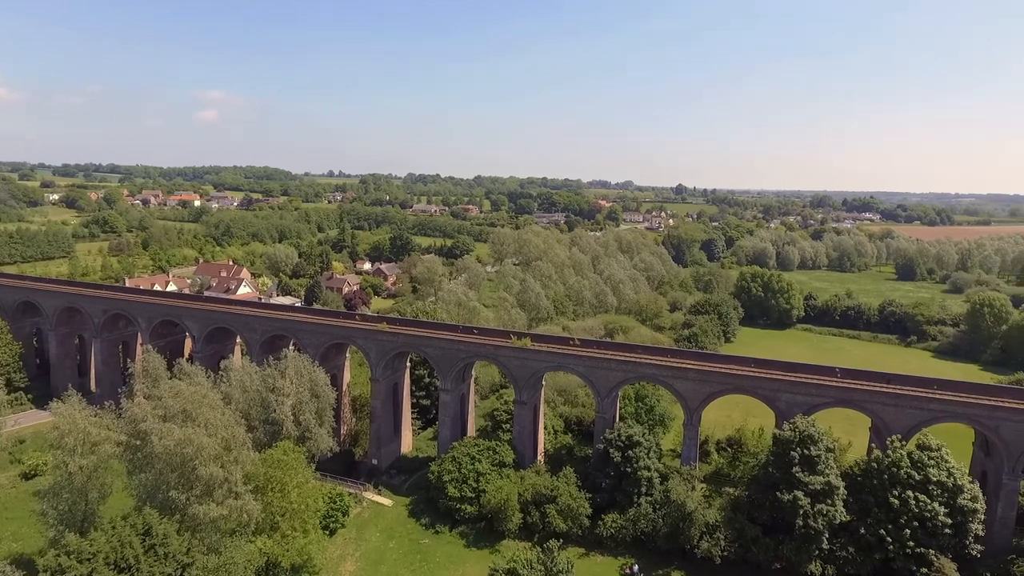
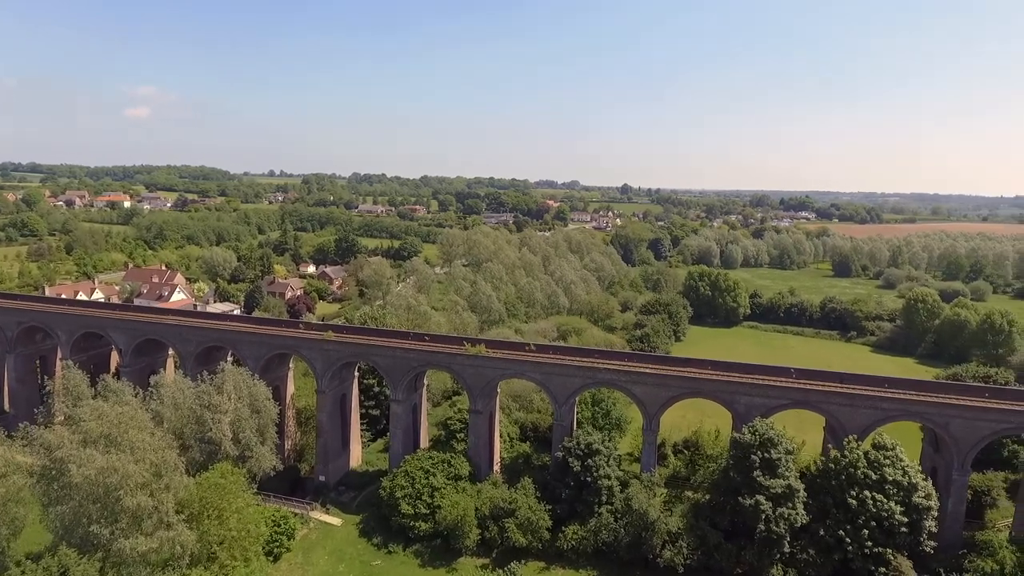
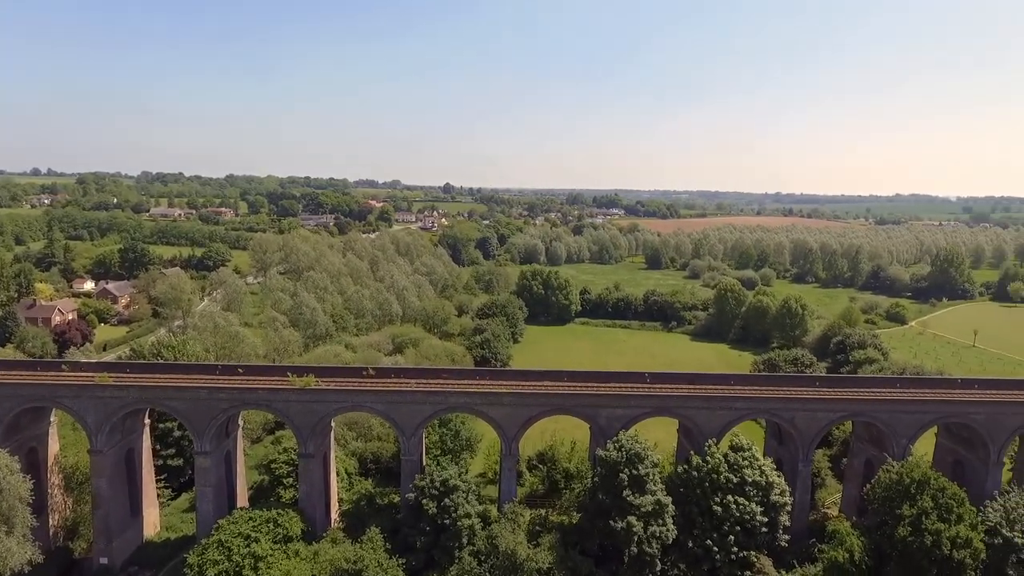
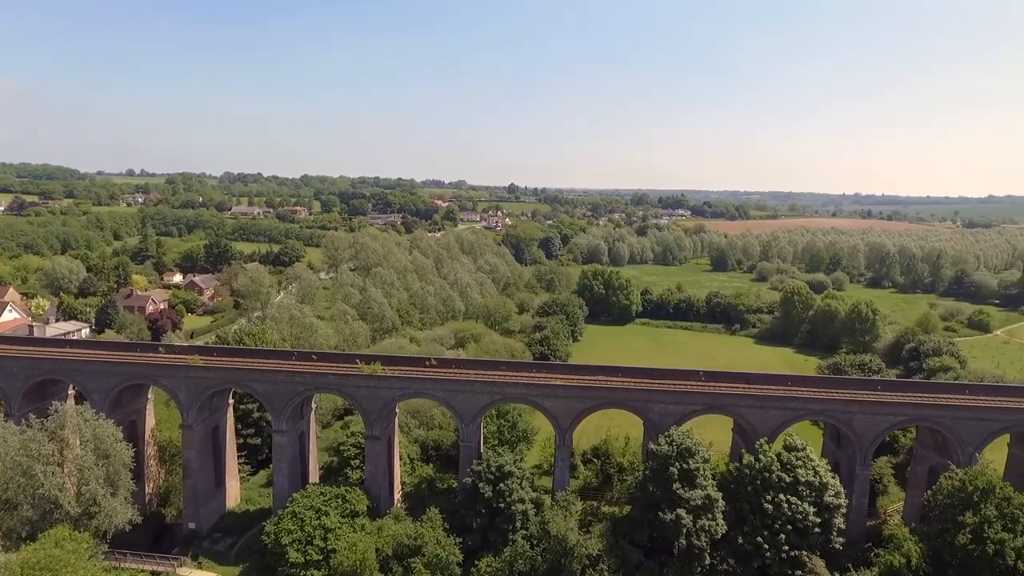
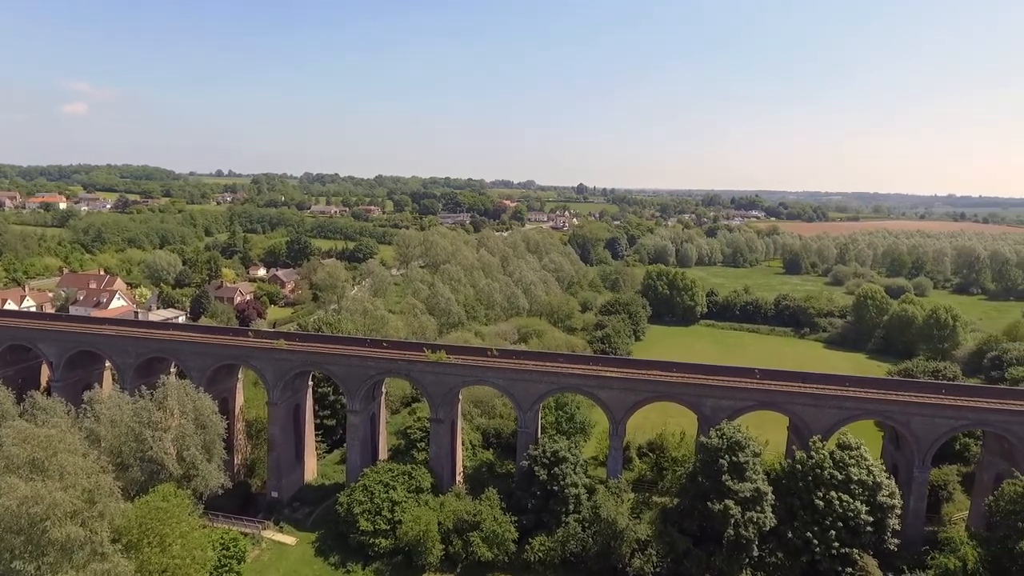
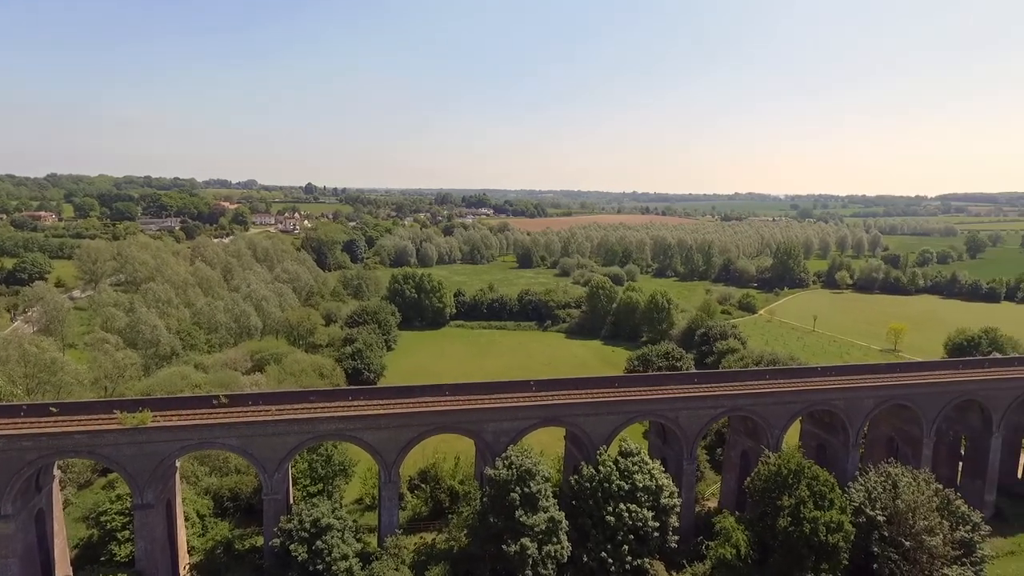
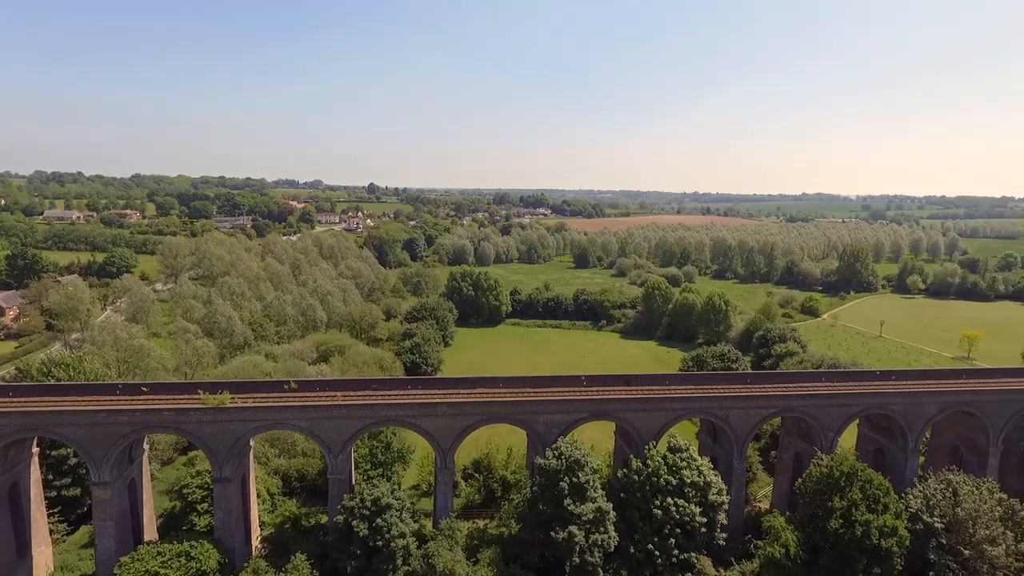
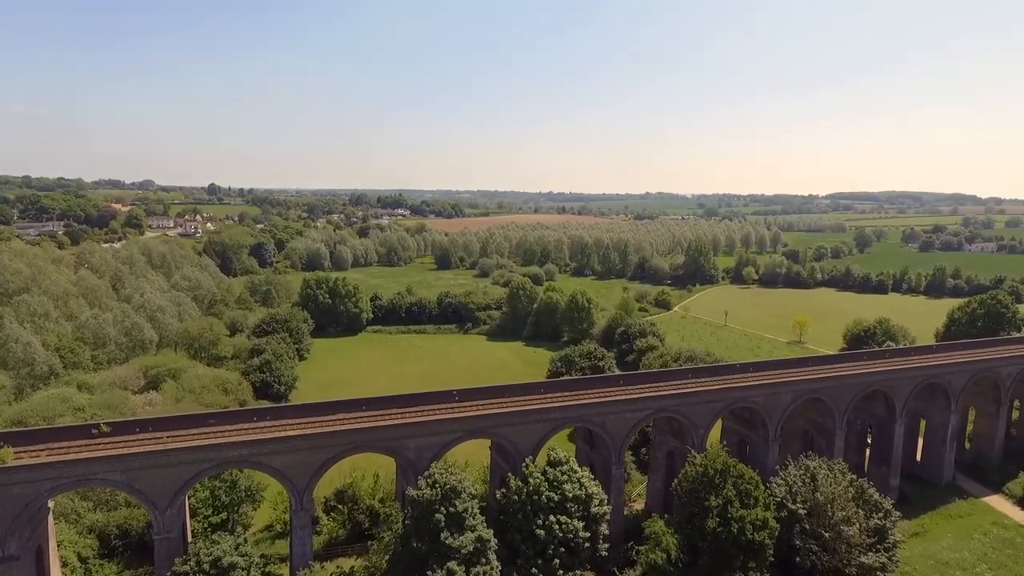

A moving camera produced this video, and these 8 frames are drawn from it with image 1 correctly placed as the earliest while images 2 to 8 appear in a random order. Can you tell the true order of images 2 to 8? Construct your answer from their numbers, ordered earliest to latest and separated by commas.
2, 5, 4, 3, 7, 6, 8
